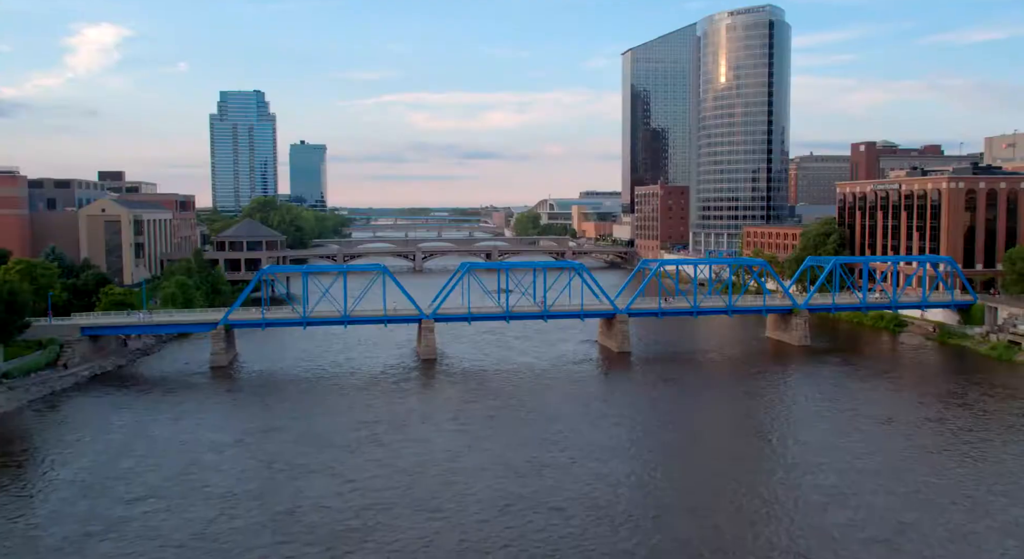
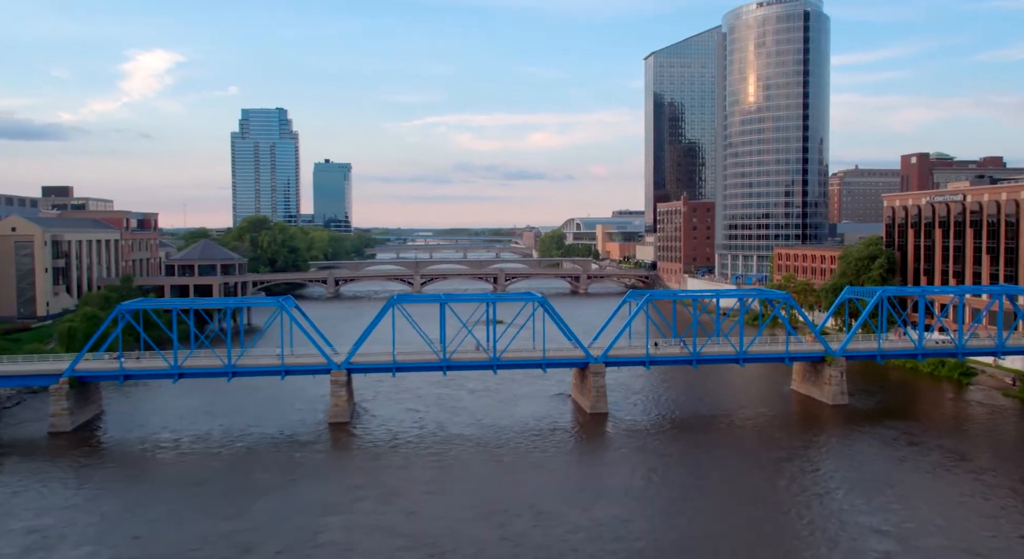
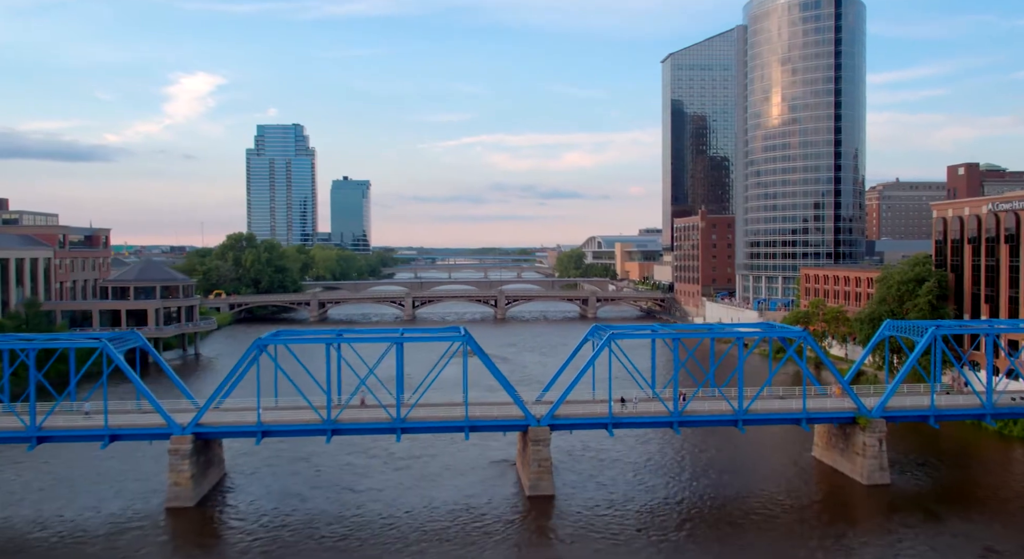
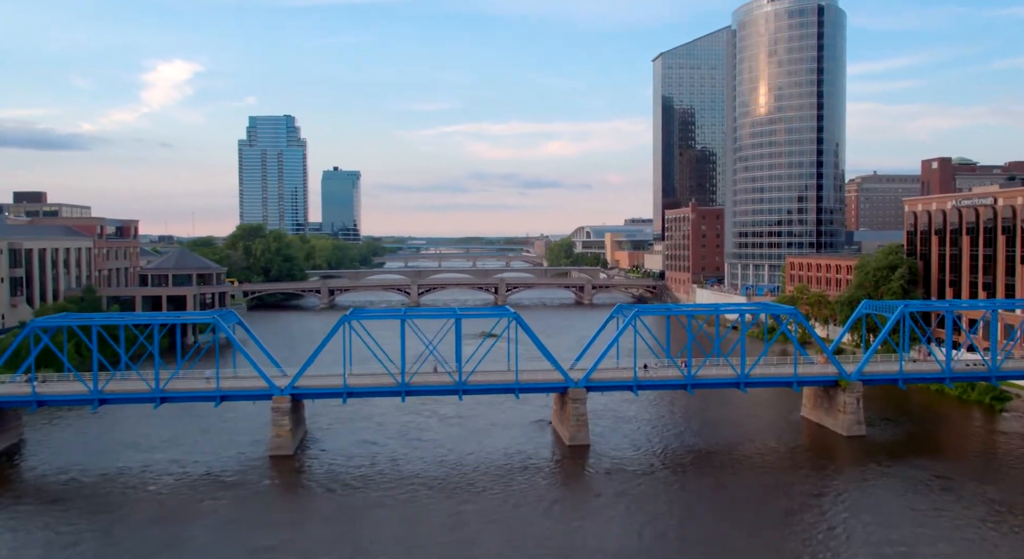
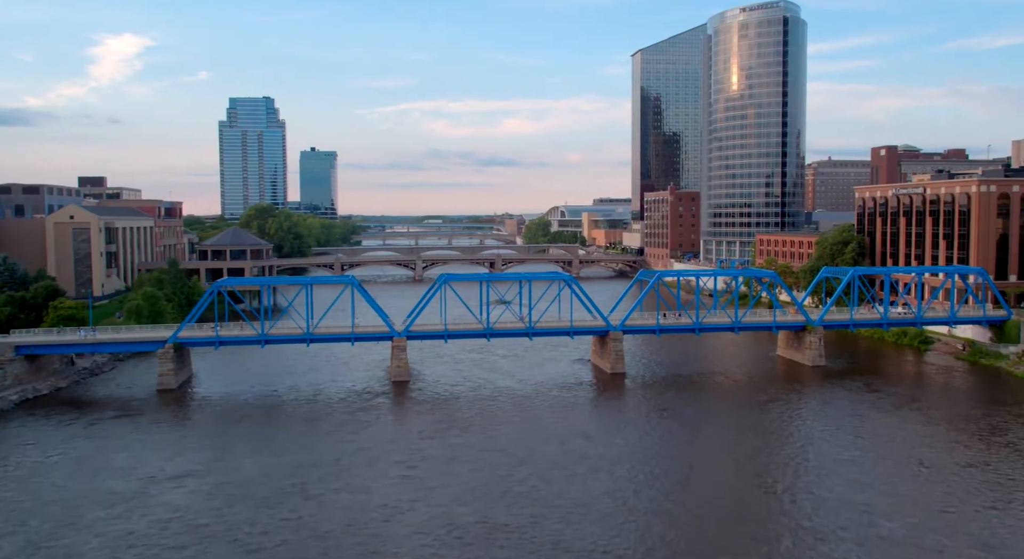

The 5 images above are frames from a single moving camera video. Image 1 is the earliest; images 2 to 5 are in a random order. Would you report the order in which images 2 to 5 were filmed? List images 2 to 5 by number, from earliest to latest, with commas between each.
5, 2, 4, 3
